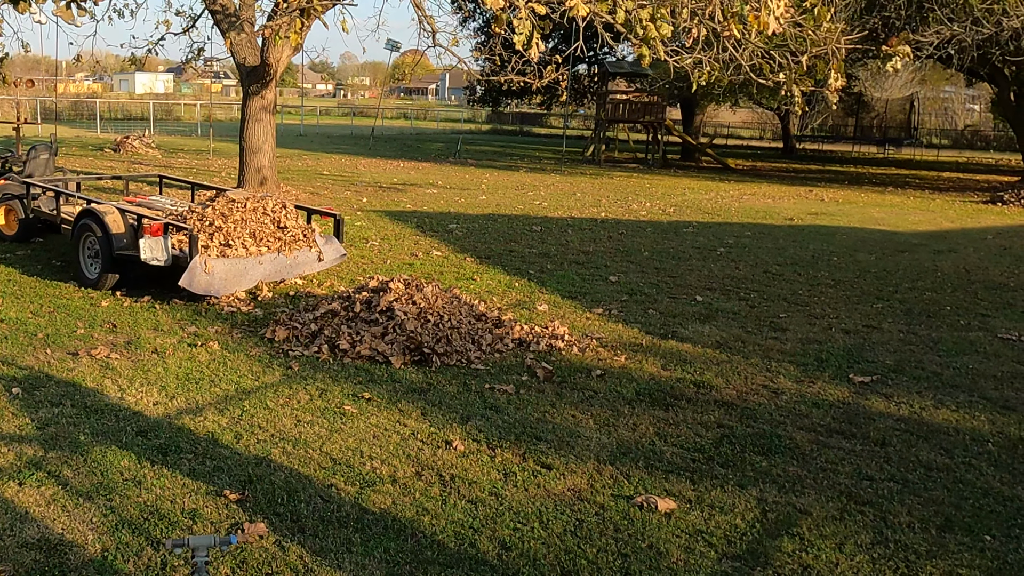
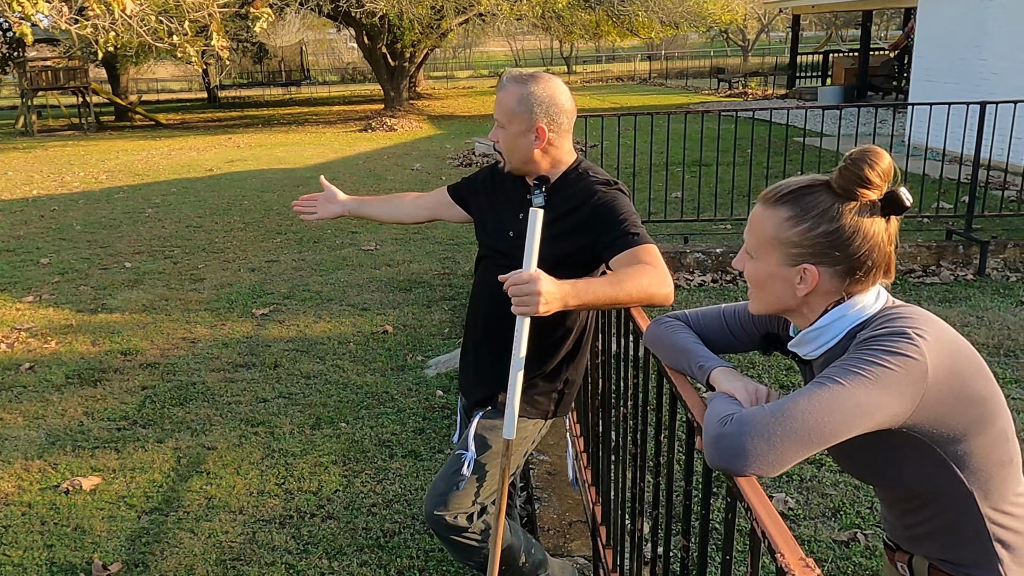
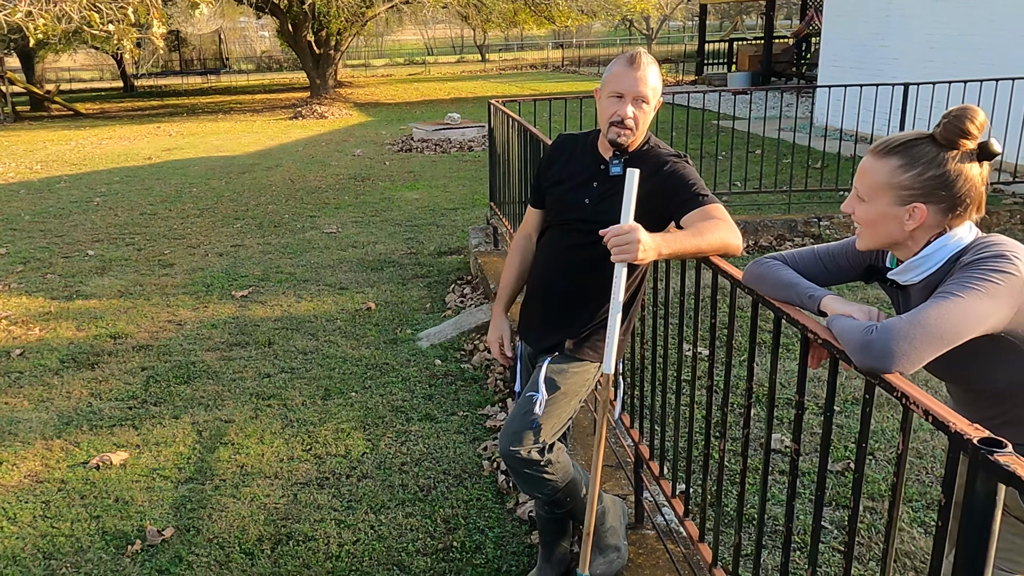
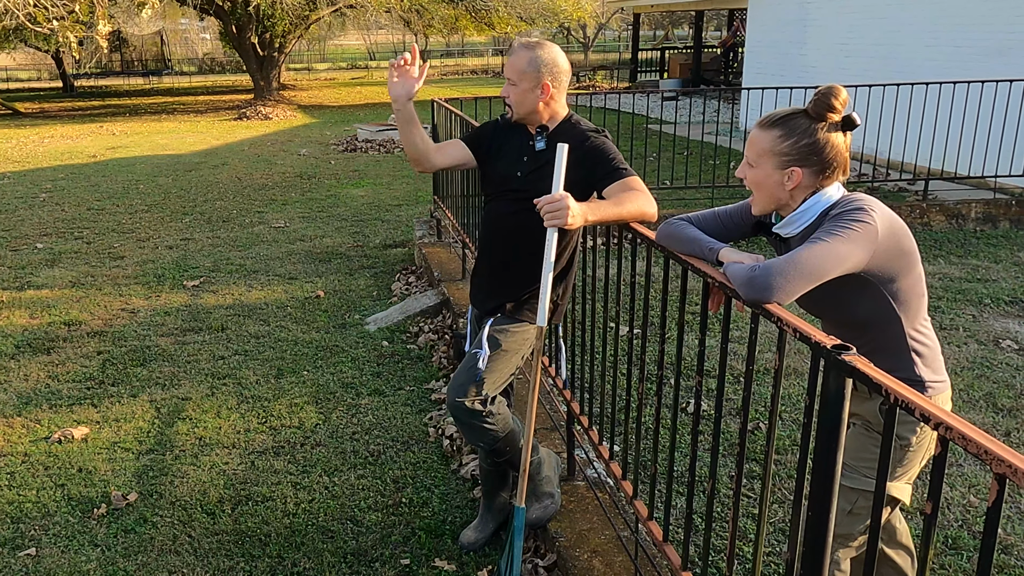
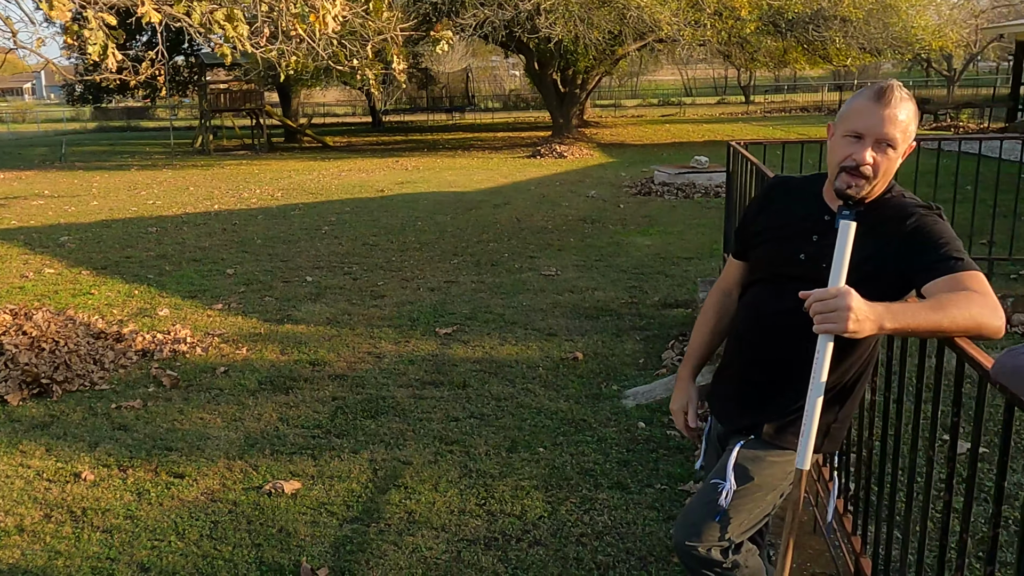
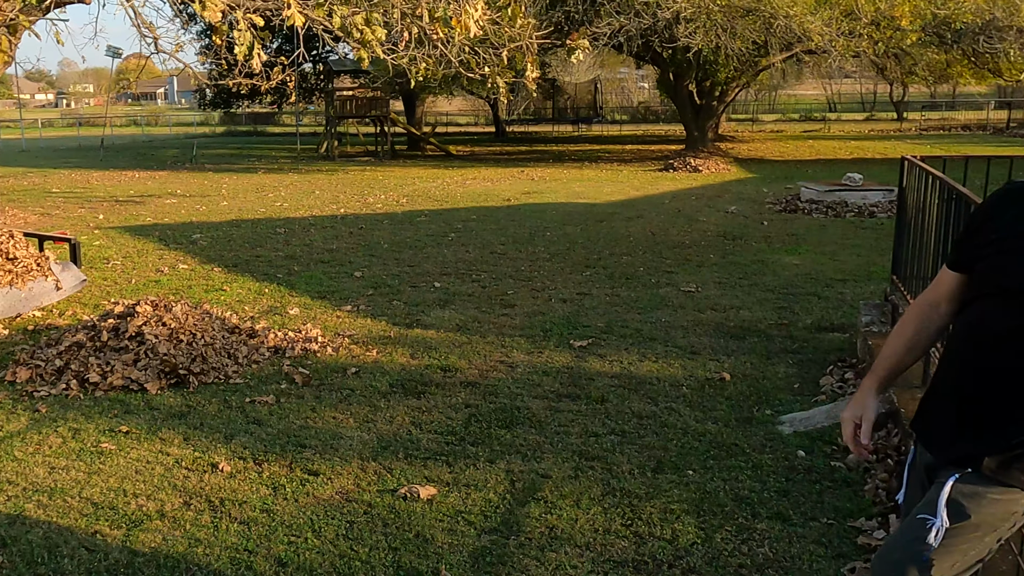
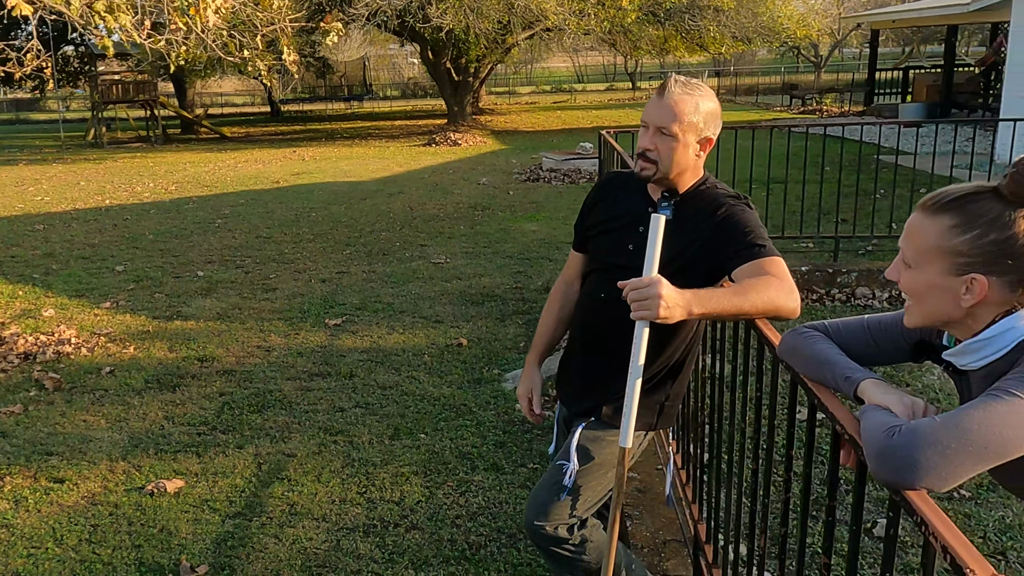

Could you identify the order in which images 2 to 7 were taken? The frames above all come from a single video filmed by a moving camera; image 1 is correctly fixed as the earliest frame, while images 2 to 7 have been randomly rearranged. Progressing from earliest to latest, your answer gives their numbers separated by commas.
6, 5, 7, 2, 3, 4
